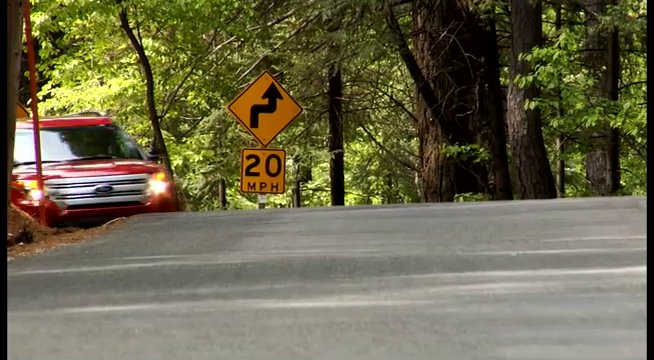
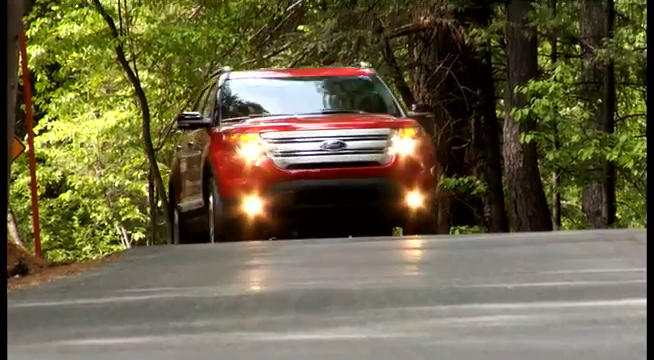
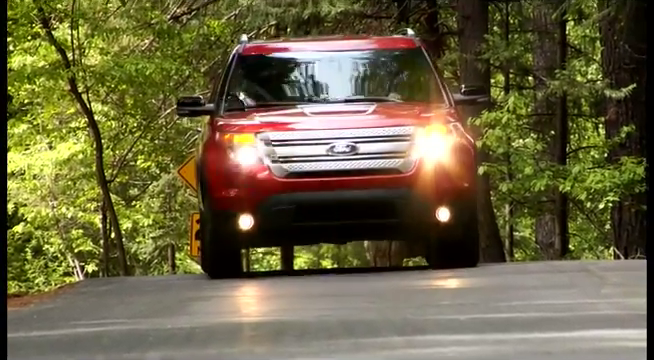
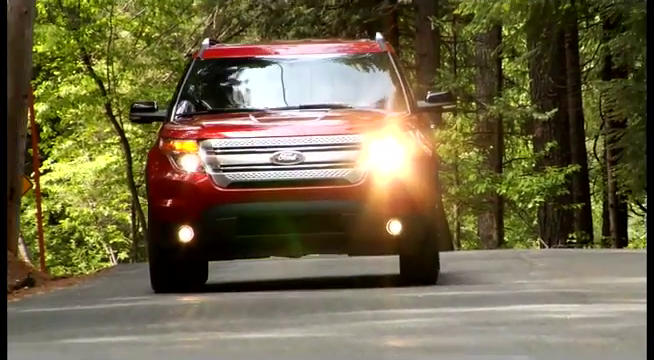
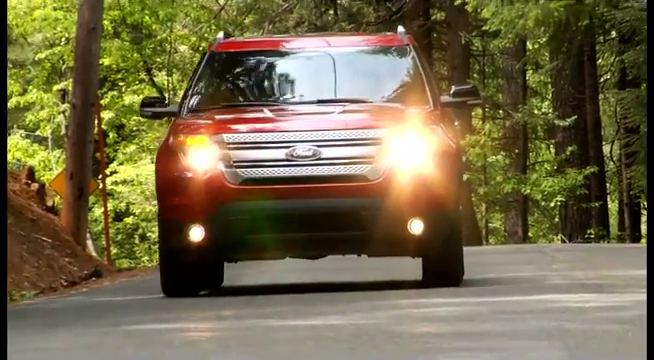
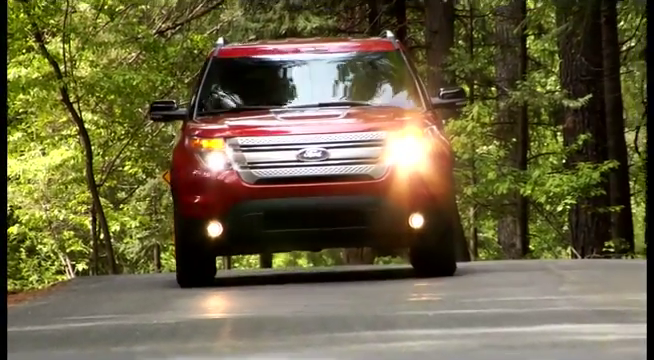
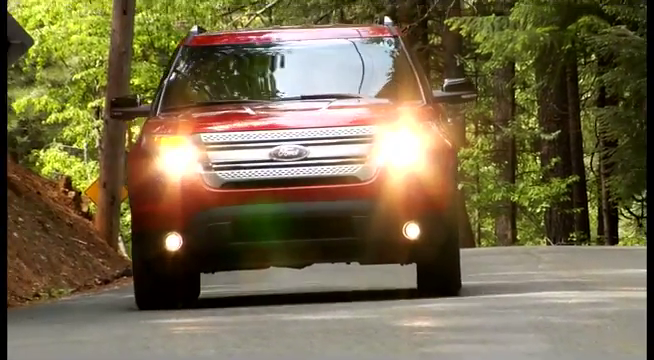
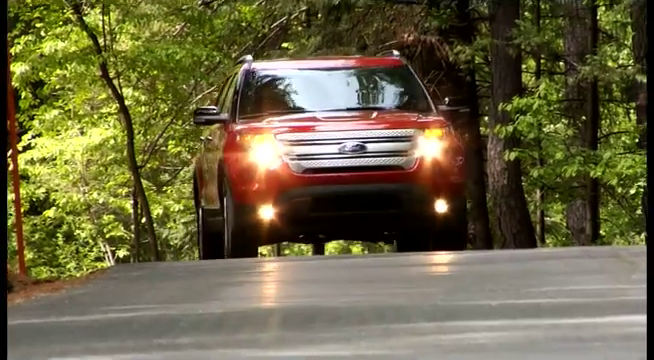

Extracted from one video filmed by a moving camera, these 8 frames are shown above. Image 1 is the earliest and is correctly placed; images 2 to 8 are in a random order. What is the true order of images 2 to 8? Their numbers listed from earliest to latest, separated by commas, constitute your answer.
2, 8, 3, 6, 4, 5, 7
